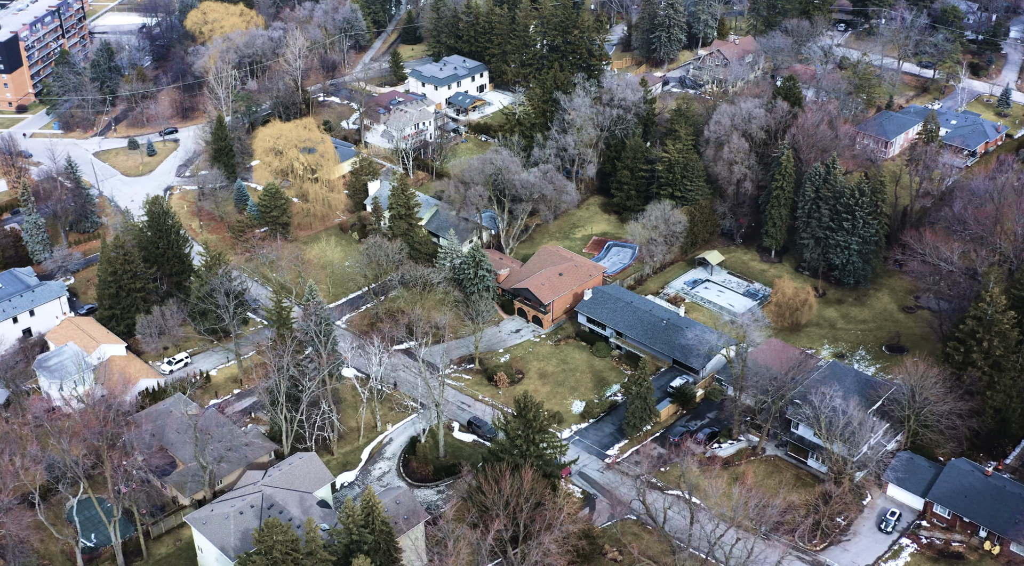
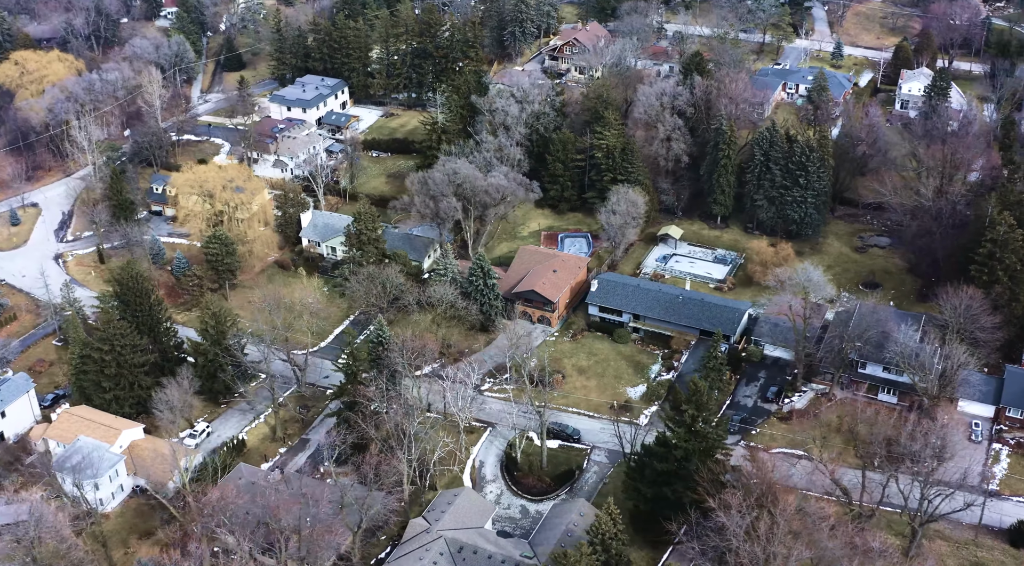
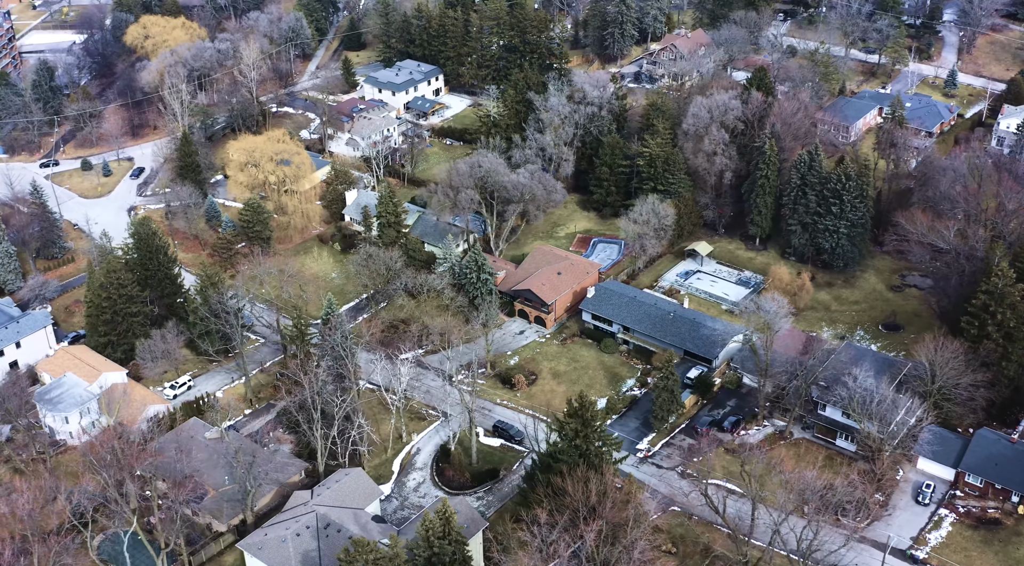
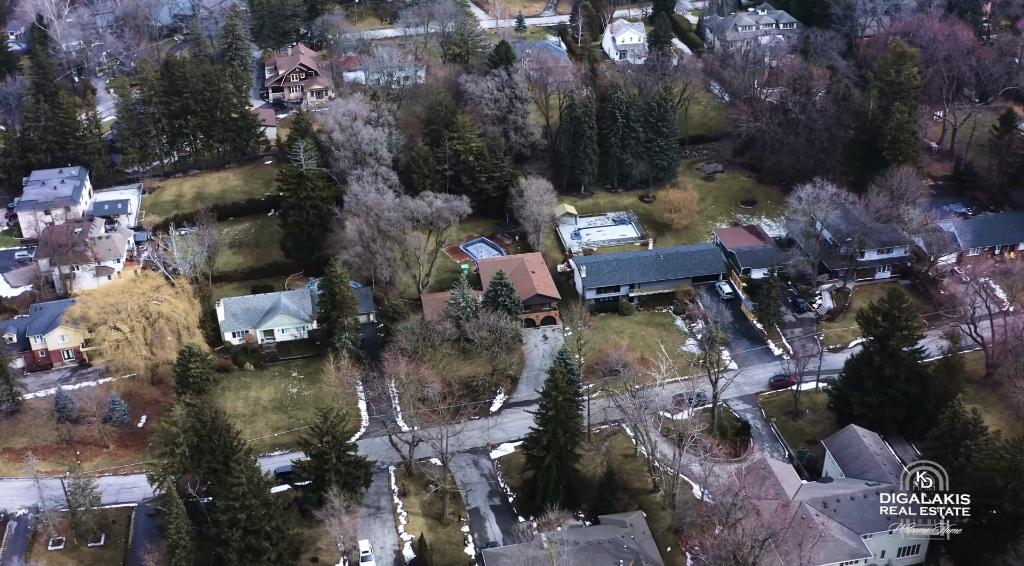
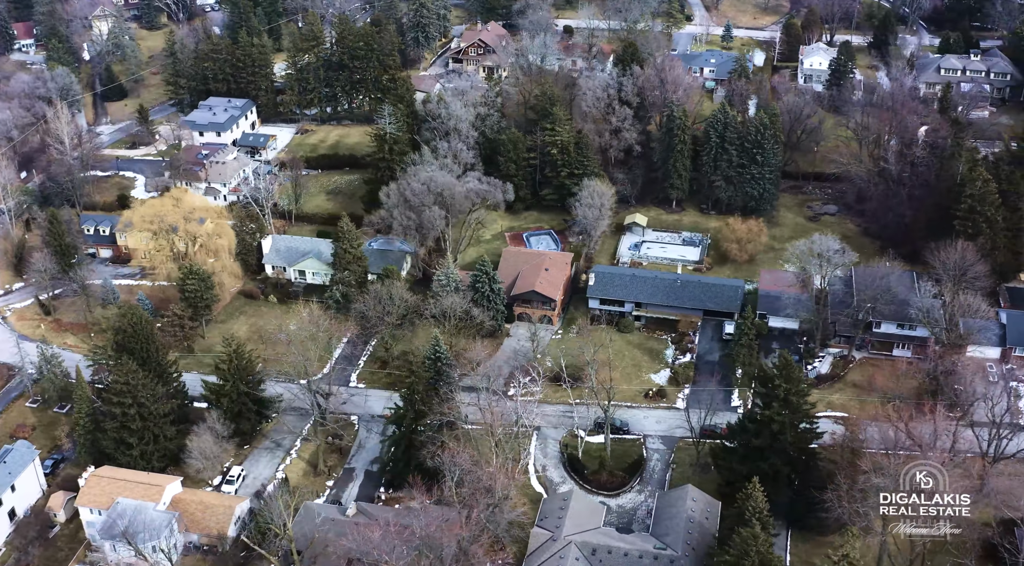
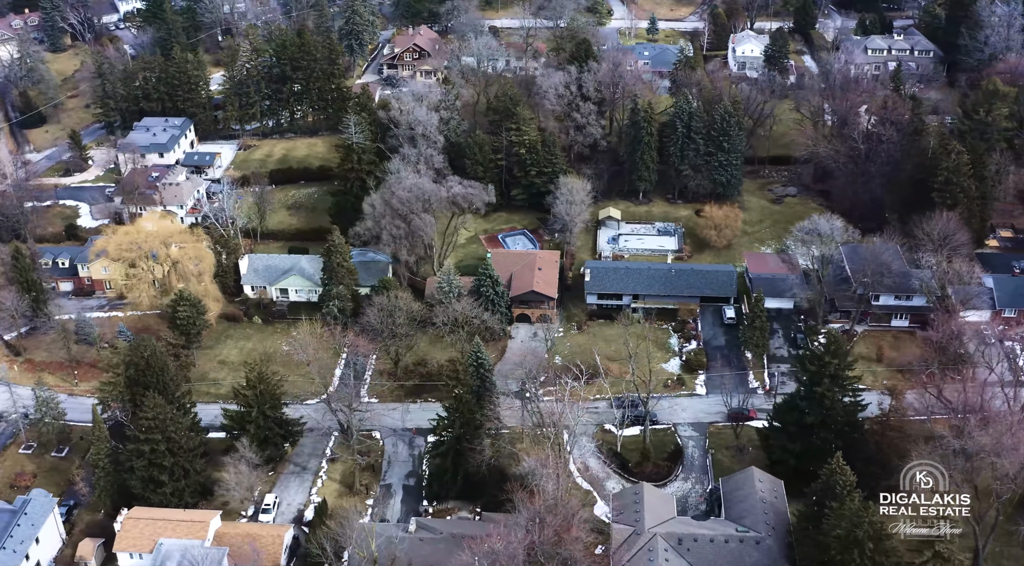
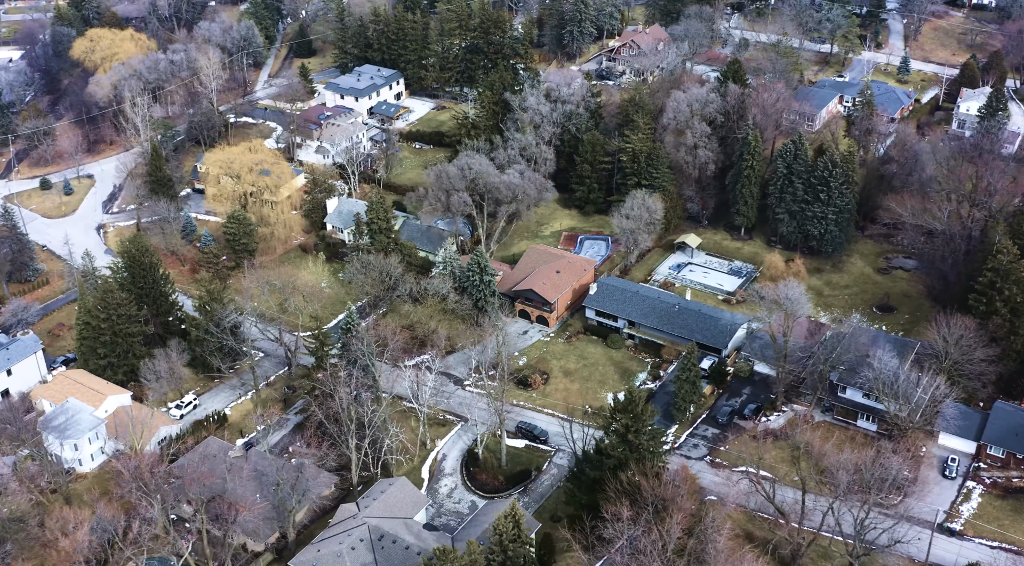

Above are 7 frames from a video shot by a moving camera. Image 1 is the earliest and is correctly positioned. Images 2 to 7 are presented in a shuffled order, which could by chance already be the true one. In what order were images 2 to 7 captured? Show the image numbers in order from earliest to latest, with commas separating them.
3, 7, 2, 5, 6, 4
